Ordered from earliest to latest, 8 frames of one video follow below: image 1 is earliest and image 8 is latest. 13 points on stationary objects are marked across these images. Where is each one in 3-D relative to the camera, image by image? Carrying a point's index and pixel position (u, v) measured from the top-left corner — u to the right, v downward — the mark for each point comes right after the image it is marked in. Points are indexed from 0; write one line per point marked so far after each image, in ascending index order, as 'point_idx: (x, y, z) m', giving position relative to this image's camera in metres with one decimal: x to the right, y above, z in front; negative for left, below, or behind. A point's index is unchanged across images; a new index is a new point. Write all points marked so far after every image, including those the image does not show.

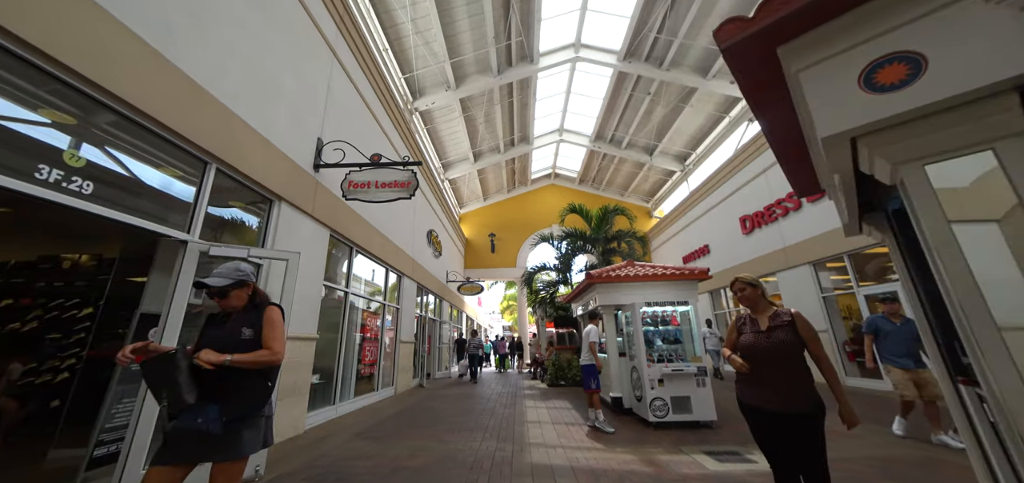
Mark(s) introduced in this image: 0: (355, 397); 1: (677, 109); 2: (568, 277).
0: (-2.8, -2.8, +6.2) m
1: (+5.8, +4.7, +12.3) m
2: (+1.7, -1.1, +10.7) m
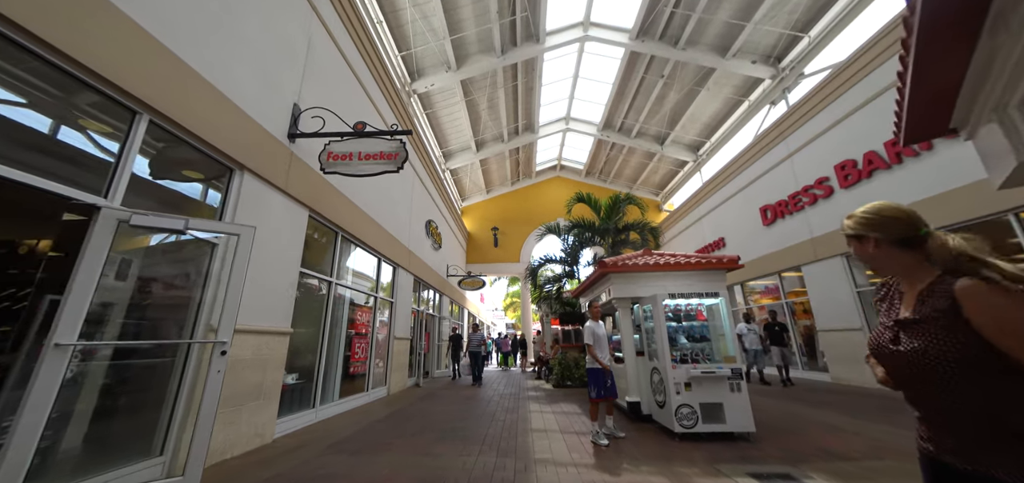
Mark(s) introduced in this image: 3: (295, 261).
0: (-2.8, -2.6, +5.6) m
1: (+6.0, +4.9, +11.5) m
2: (+1.8, -0.8, +10.0) m
3: (-2.7, -0.2, +4.4) m
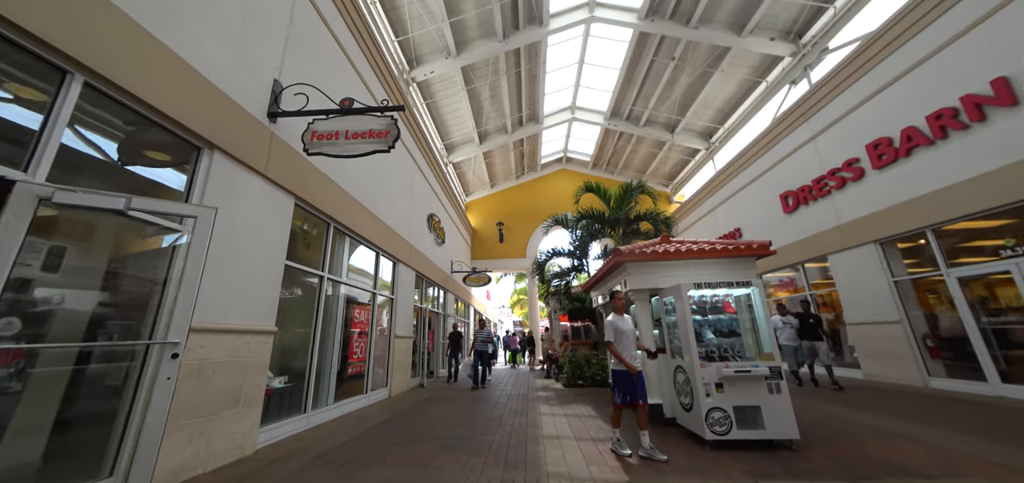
0: (-2.7, -2.4, +5.2) m
1: (+6.1, +5.2, +11.0) m
2: (+2.0, -0.6, +9.6) m
3: (-2.7, -0.1, +4.0) m
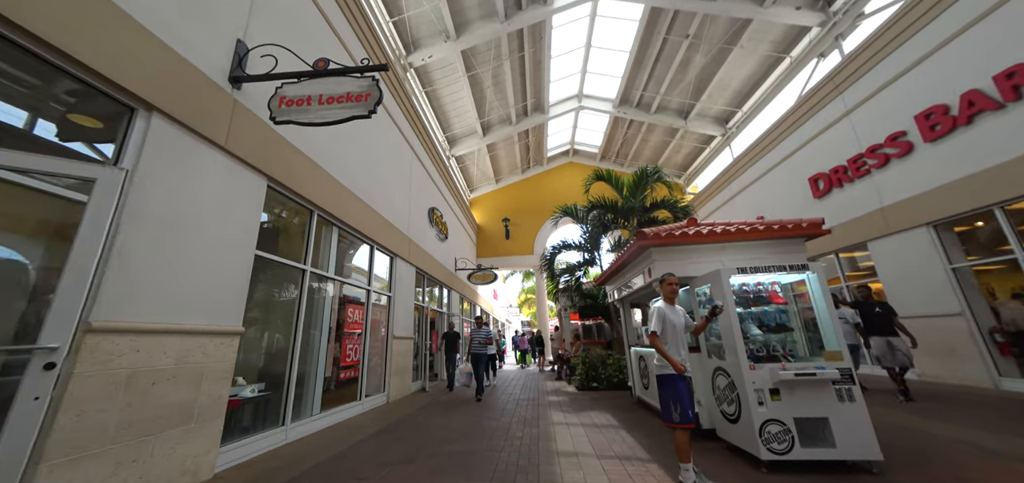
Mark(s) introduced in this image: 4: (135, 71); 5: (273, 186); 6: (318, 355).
0: (-2.5, -2.3, +4.6) m
1: (+6.2, +5.5, +10.2) m
2: (+2.2, -0.4, +8.9) m
3: (-2.6, 0.0, +3.4) m
4: (-2.7, +1.2, +2.5) m
5: (-2.8, +0.6, +4.0) m
6: (-2.6, -1.5, +4.7) m
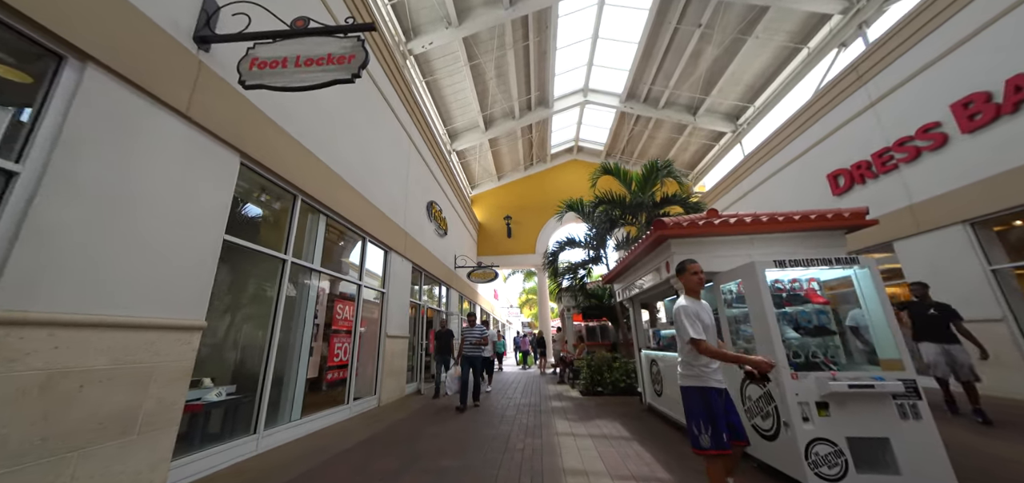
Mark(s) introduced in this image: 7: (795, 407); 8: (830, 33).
0: (-2.5, -2.2, +4.2) m
1: (+6.3, +5.5, +9.8) m
2: (+2.2, -0.3, +8.5) m
3: (-2.6, +0.1, +3.0) m
4: (-2.7, +1.4, +2.1) m
5: (-2.7, +0.8, +3.6) m
6: (-2.6, -1.4, +4.3) m
7: (+2.0, -1.2, +2.4) m
8: (+7.6, +5.0, +8.3) m
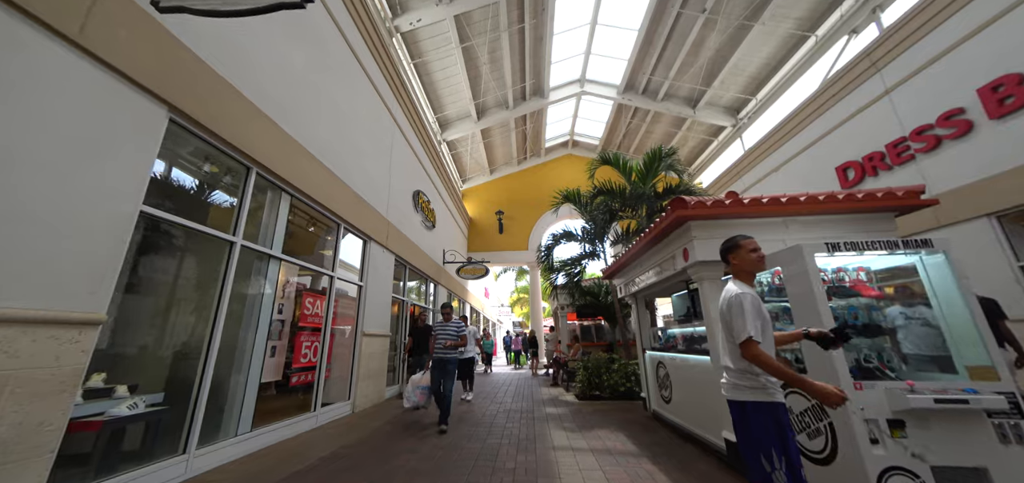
0: (-2.7, -2.0, +3.6) m
1: (+6.2, +5.6, +9.4) m
2: (+2.0, -0.2, +8.0) m
3: (-2.6, +0.3, +2.4) m
4: (-2.7, +1.6, +1.4) m
5: (-2.8, +1.0, +2.9) m
6: (-2.7, -1.2, +3.6) m
7: (+1.9, -1.0, +1.9) m
8: (+7.5, +5.1, +7.9) m
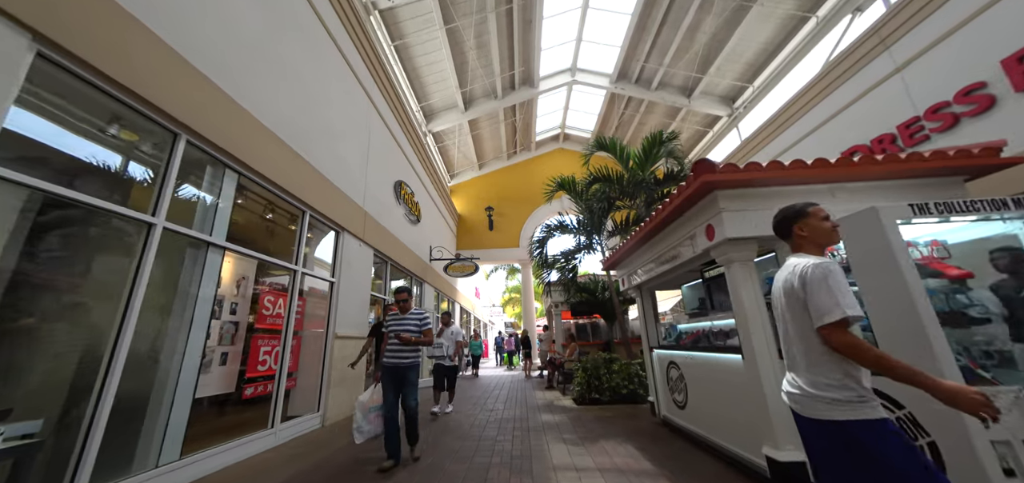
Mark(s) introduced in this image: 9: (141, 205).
0: (-2.7, -1.8, +3.0) m
1: (+5.8, +5.8, +9.0) m
2: (+1.8, 0.0, +7.5) m
3: (-2.7, +0.5, +1.7) m
4: (-2.8, +1.7, +0.8) m
5: (-2.9, +1.1, +2.3) m
6: (-2.8, -1.1, +3.0) m
7: (+1.9, -0.8, +1.4) m
8: (+7.2, +5.3, +7.5) m
9: (-2.9, +0.3, +2.8) m
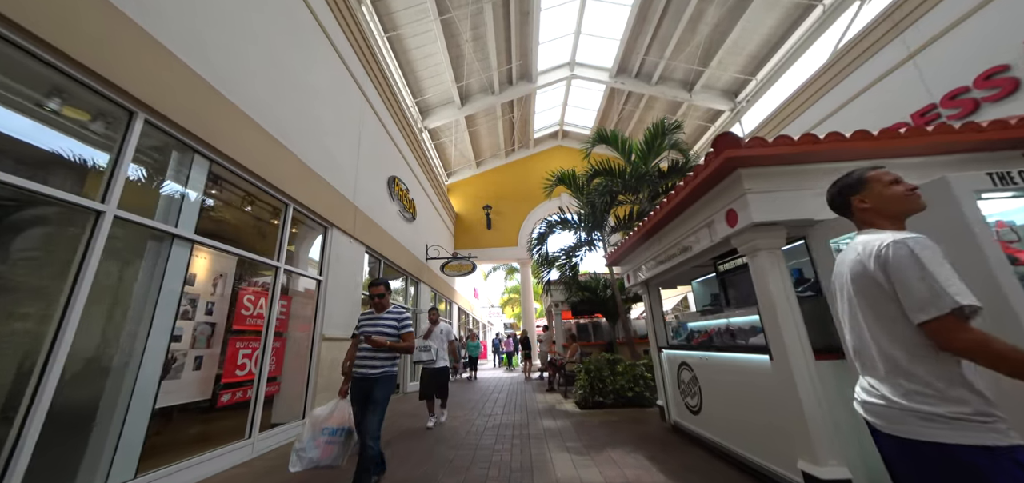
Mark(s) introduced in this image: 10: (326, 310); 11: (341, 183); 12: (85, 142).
0: (-2.7, -1.8, +2.6) m
1: (+5.8, +5.9, +8.7) m
2: (+1.8, +0.1, +7.2) m
3: (-2.7, +0.5, +1.4) m
4: (-2.8, +1.8, +0.5) m
5: (-2.9, +1.2, +2.0) m
6: (-2.8, -1.0, +2.7) m
7: (+1.9, -0.7, +1.1) m
8: (+7.1, +5.4, +7.3) m
9: (-2.9, +0.3, +2.5) m
10: (-2.7, -1.0, +5.0) m
11: (-2.8, +0.9, +5.6) m
12: (-2.9, +0.7, +2.3) m
